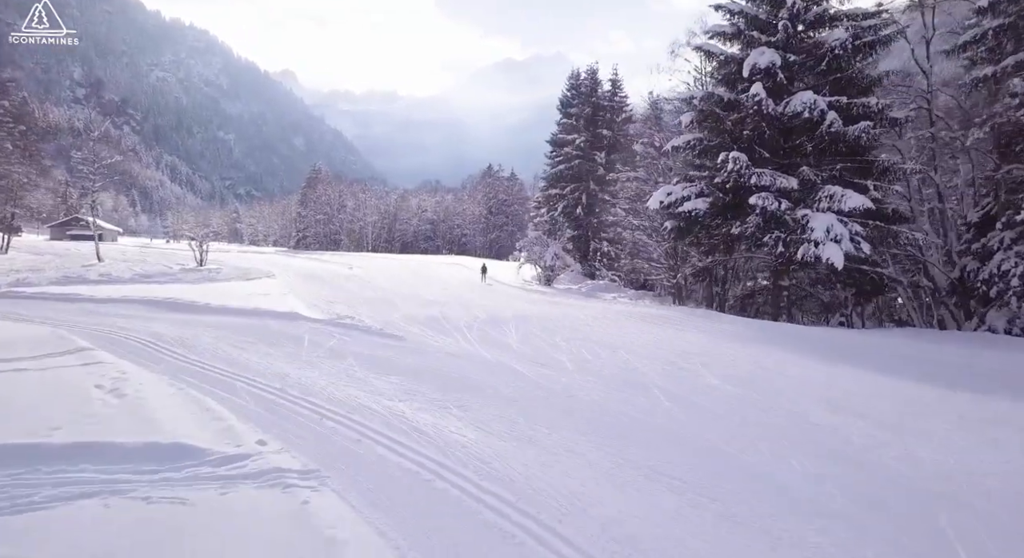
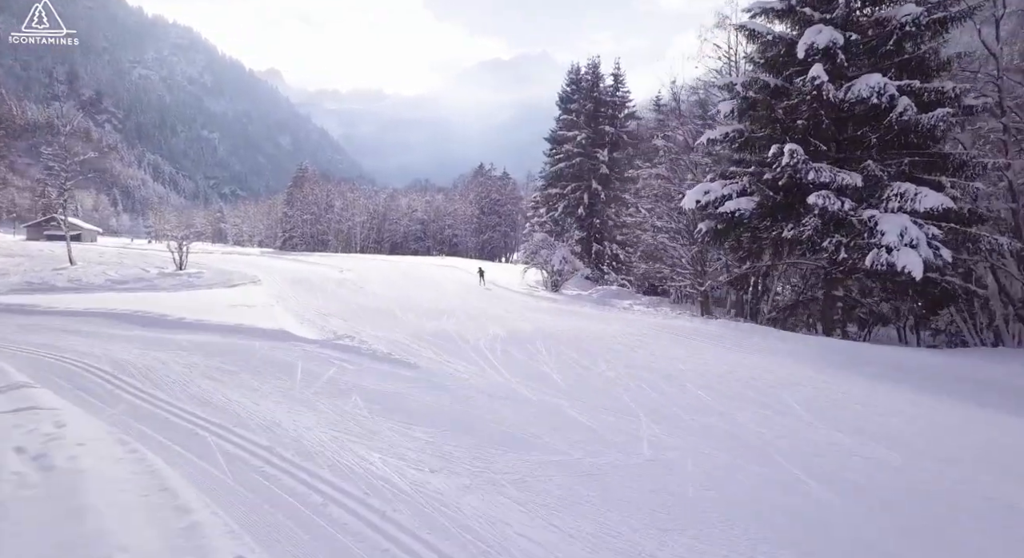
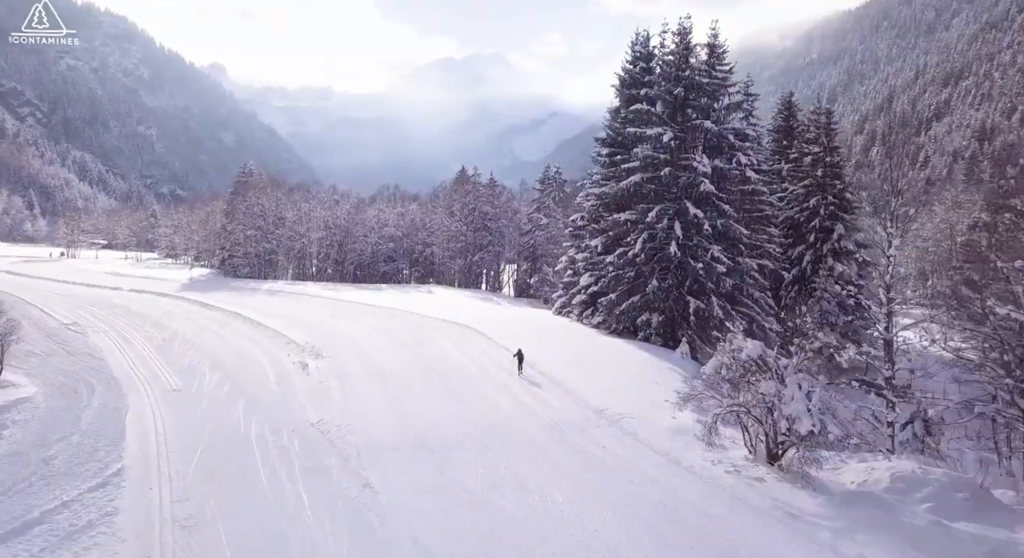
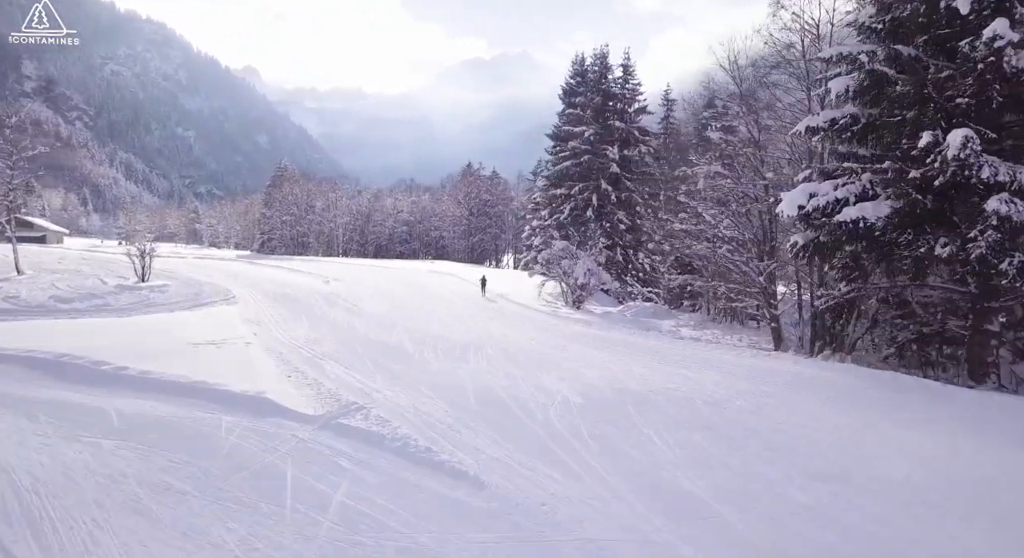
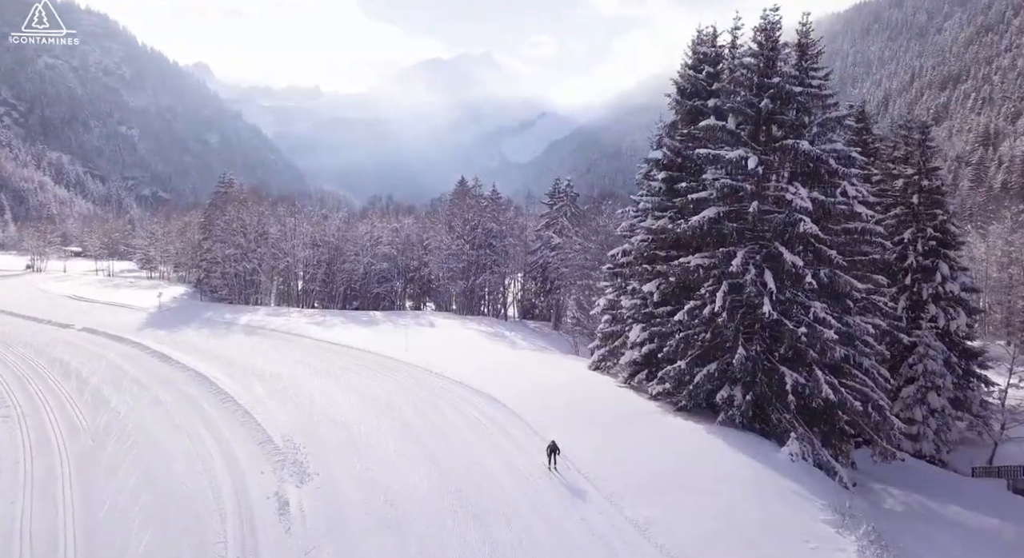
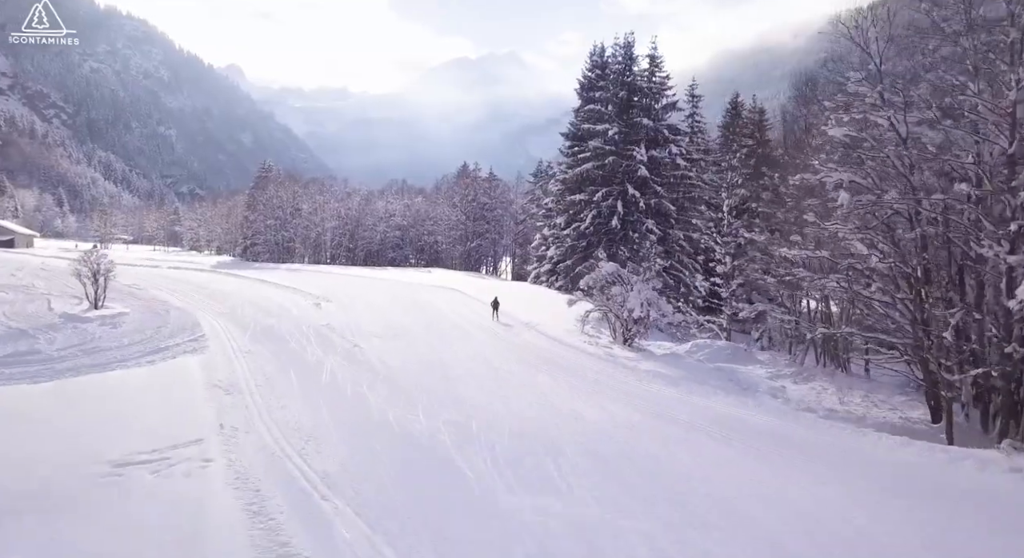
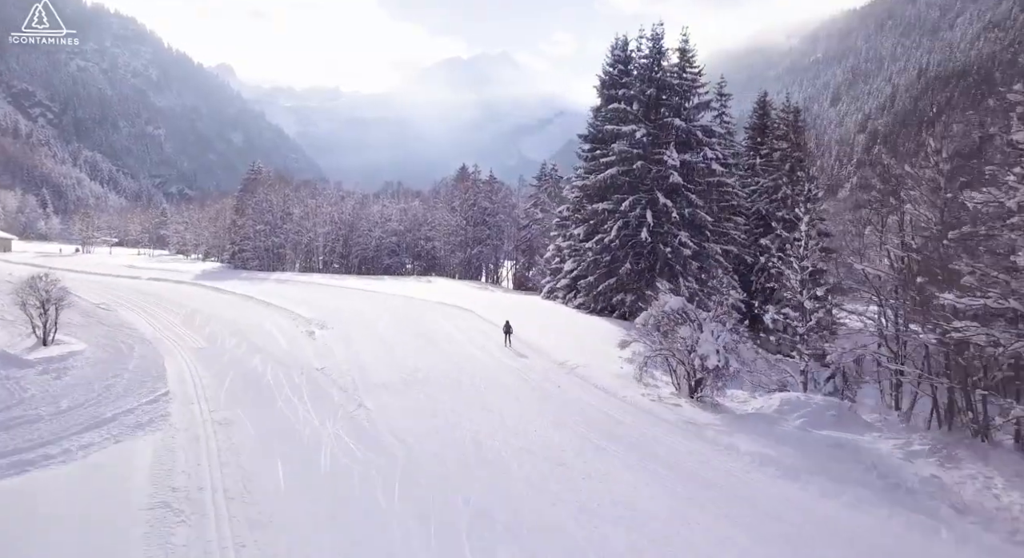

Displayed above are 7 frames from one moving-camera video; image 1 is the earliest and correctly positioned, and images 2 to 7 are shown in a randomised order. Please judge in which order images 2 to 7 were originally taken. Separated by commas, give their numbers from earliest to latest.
2, 4, 6, 7, 3, 5
